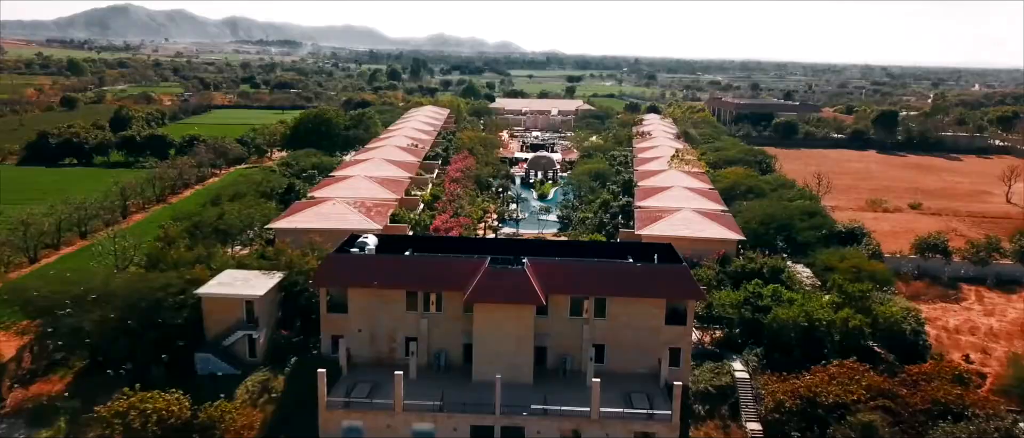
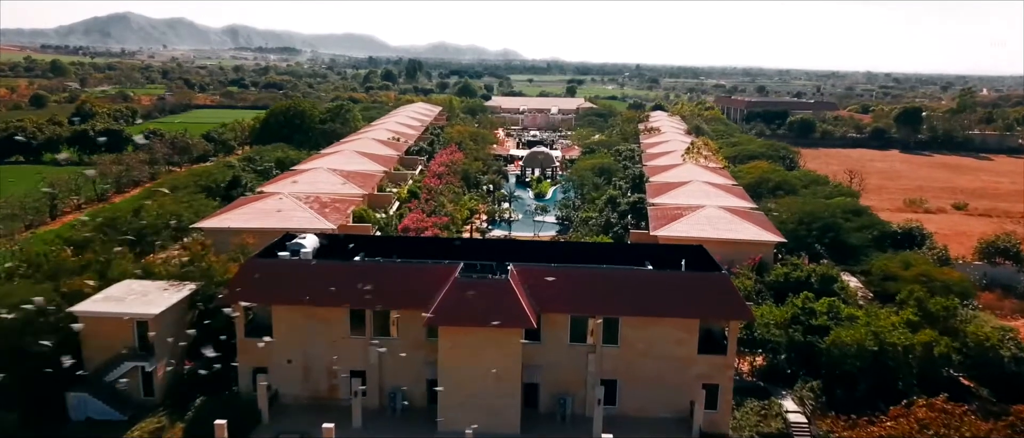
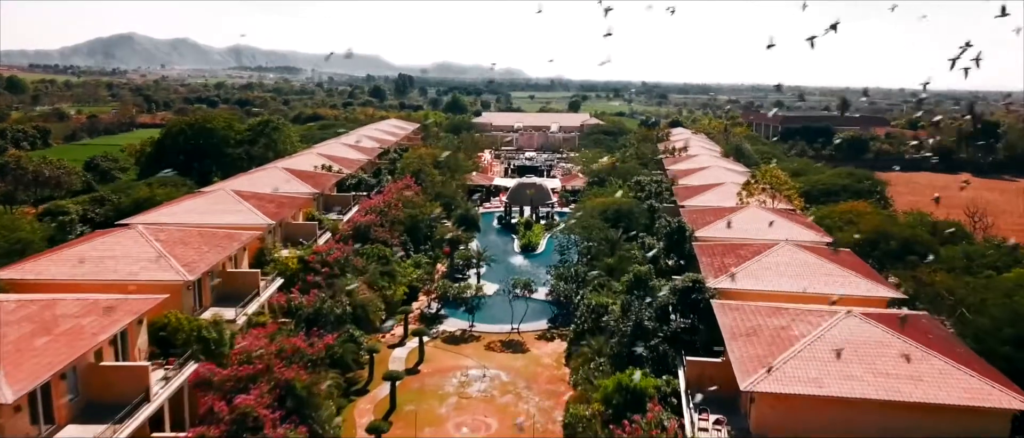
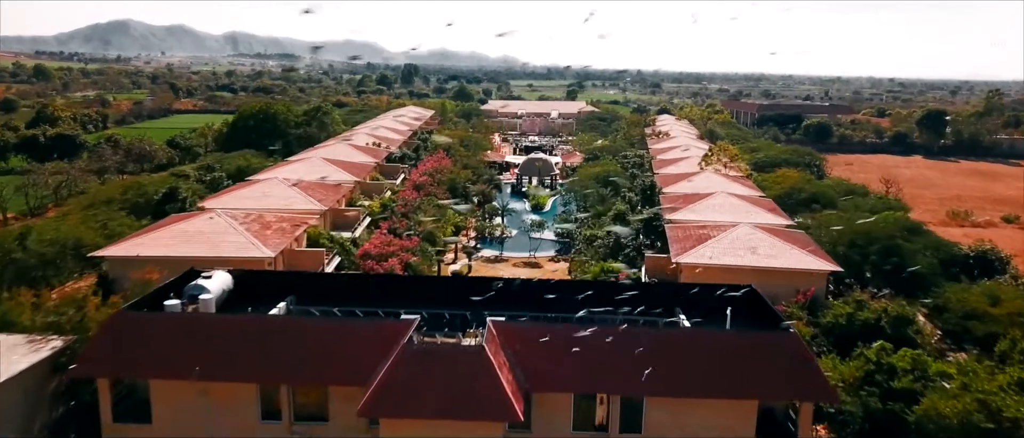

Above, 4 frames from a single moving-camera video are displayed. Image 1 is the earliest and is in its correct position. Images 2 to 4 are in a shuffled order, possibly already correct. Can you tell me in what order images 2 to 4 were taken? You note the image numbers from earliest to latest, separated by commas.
2, 4, 3
